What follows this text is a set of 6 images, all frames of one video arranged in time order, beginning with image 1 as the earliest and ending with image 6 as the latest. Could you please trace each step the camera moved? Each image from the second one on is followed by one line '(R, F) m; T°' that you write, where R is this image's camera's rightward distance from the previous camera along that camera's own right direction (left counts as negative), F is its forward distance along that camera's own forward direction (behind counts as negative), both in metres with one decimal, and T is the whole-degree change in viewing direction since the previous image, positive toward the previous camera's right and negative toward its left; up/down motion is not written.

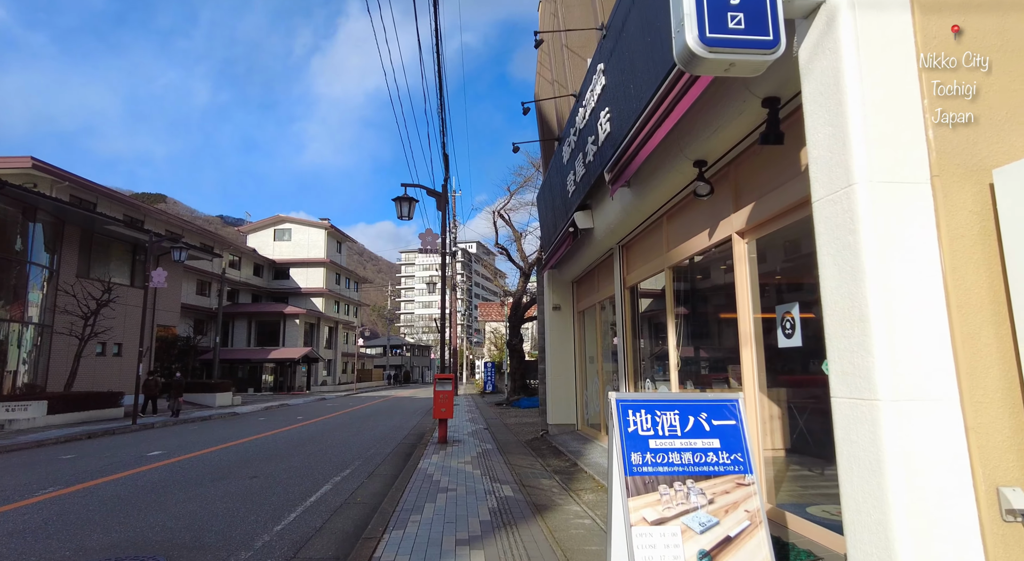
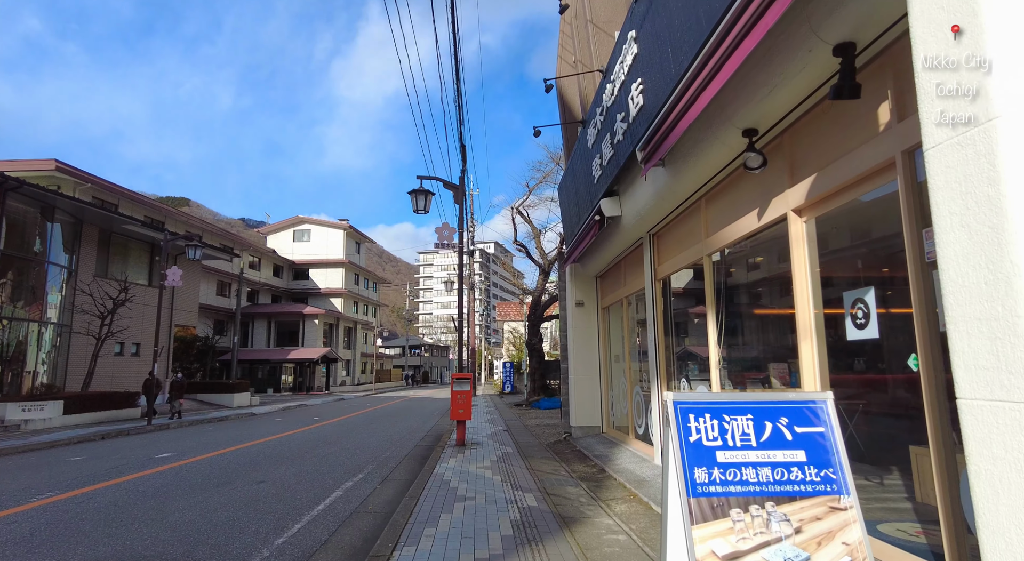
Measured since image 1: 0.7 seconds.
(-0.1, +0.5) m; -2°
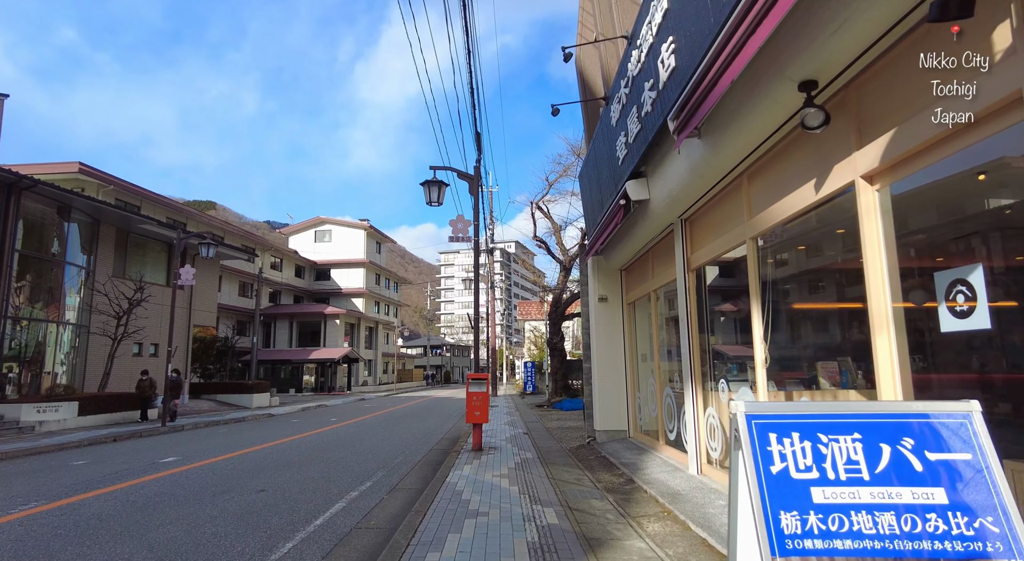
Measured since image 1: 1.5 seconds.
(+0.1, +0.7) m; -2°
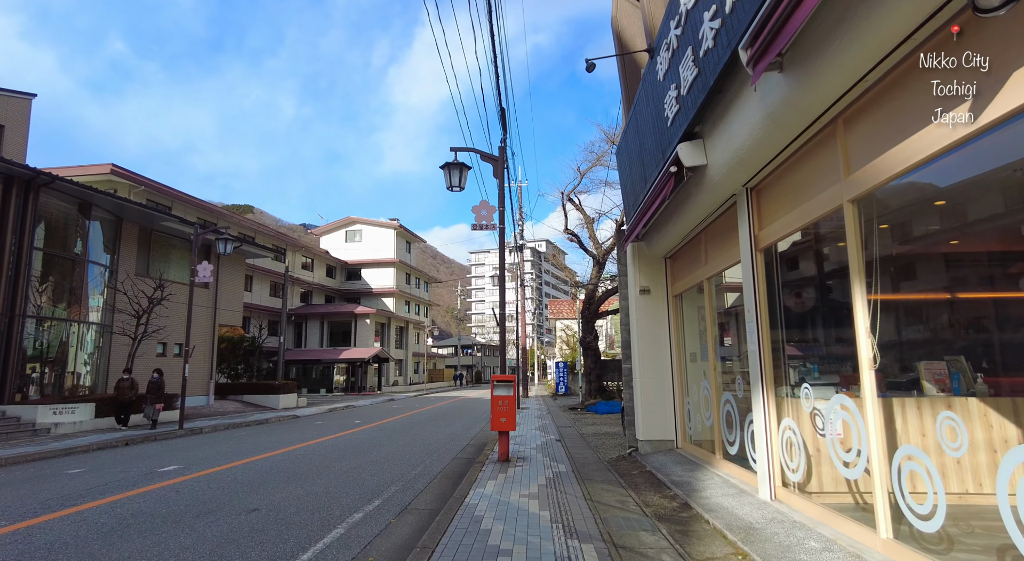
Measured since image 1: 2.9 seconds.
(0.0, +1.1) m; -3°
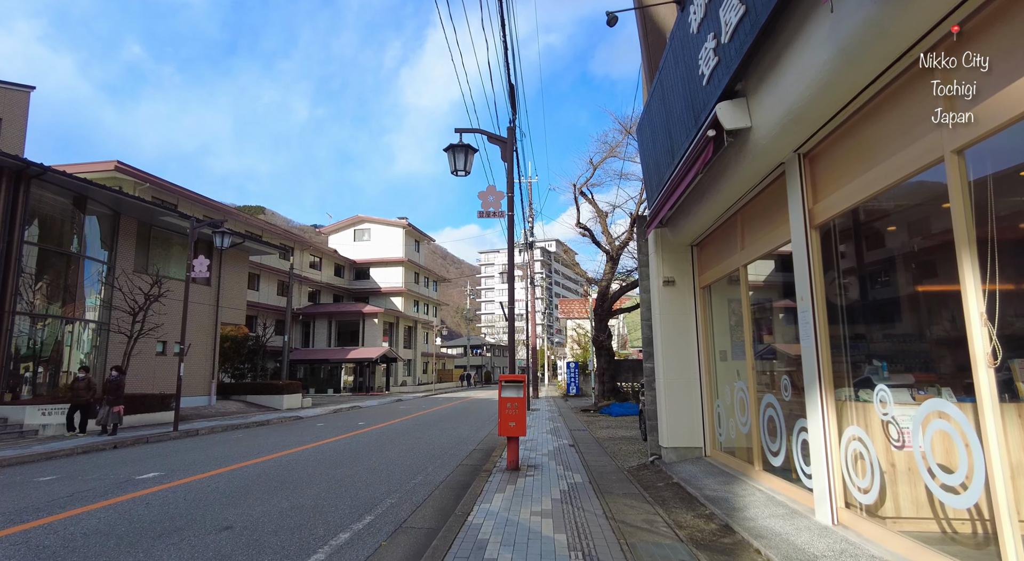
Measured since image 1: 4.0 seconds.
(0.0, +0.8) m; -1°
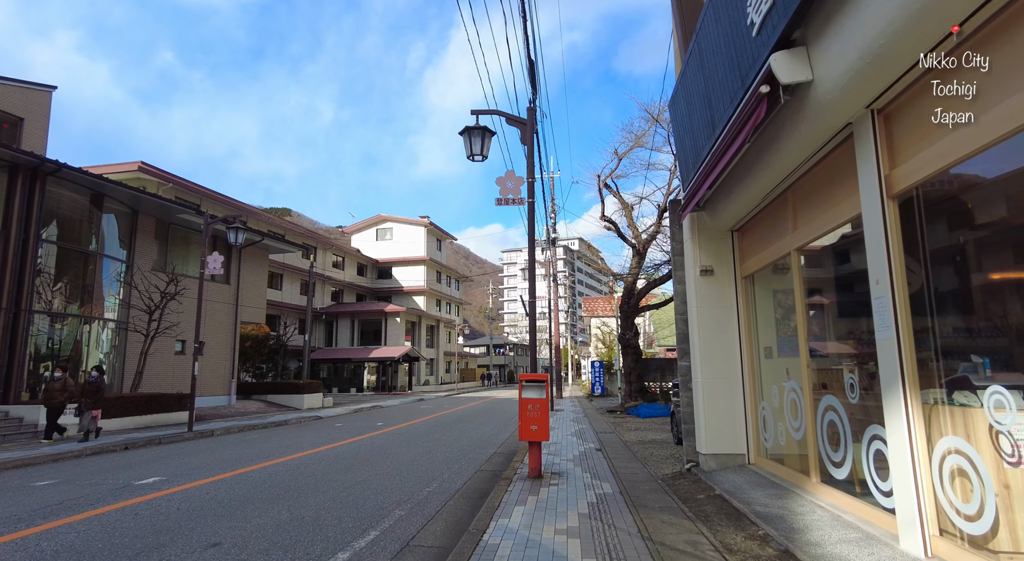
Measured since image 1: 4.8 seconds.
(0.0, +0.7) m; -2°
